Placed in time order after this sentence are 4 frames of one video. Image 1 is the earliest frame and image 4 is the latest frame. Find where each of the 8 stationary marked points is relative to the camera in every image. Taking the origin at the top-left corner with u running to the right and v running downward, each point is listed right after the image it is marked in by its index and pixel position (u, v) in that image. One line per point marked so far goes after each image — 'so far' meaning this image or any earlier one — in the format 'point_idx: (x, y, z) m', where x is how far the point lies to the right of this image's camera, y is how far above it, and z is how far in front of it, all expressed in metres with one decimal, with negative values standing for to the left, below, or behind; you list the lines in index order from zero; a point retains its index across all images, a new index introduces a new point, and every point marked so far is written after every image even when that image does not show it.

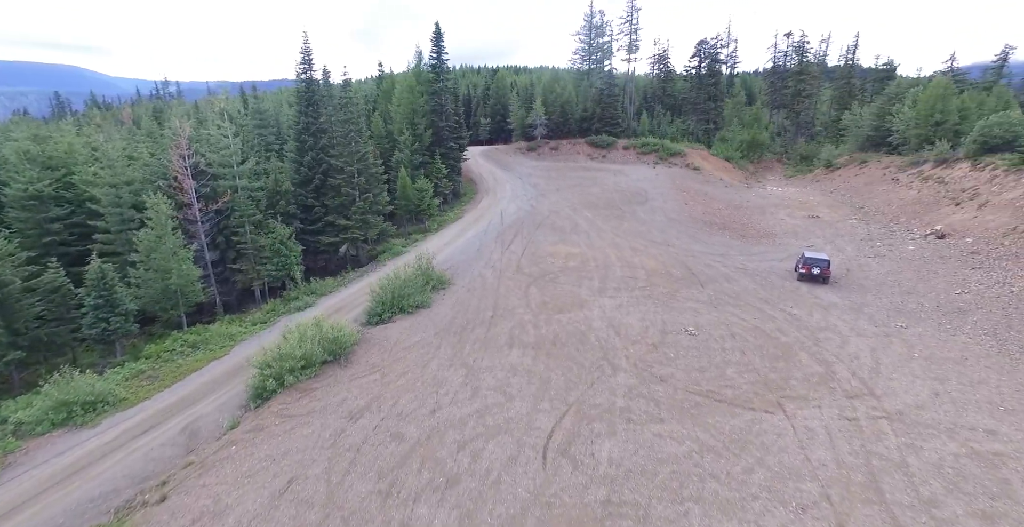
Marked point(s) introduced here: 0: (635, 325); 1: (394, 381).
0: (+4.3, -2.2, +17.1) m
1: (-3.5, -3.4, +14.3) m
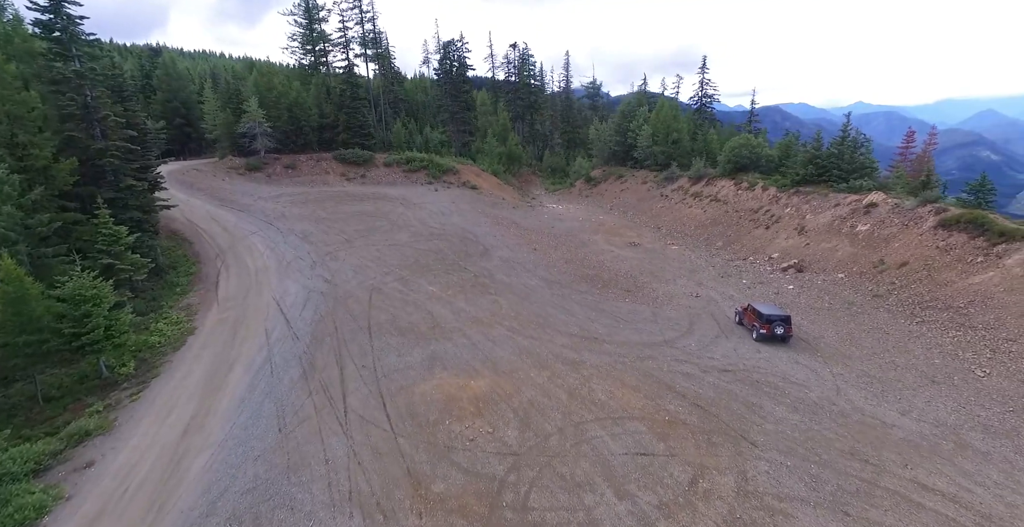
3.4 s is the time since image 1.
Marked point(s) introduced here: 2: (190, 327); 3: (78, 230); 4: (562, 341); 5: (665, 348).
0: (+5.1, -6.1, +6.7) m
1: (+0.3, -8.1, +0.2) m
2: (-11.8, -2.0, +17.7) m
3: (-14.9, +1.2, +17.2) m
4: (+1.8, -2.8, +18.2) m
5: (+5.7, -3.1, +18.3) m
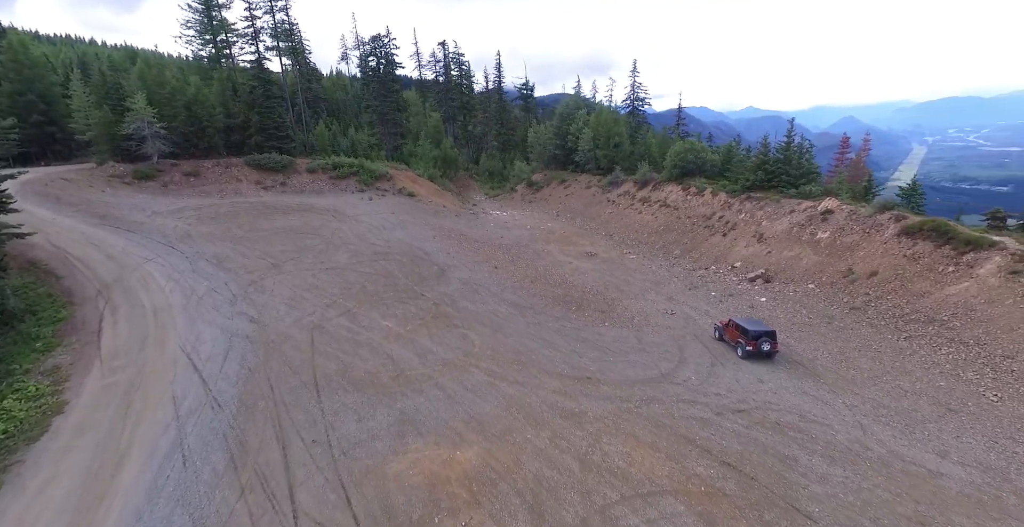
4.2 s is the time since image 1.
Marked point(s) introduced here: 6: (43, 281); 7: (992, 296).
0: (+6.3, -6.9, +4.6) m
1: (+2.5, -9.1, -2.5) m
2: (-12.2, -3.4, +13.1) m
3: (-15.3, -0.4, +12.1) m
4: (+1.3, -3.8, +15.5) m
5: (+5.1, -4.0, +16.2) m
6: (-18.6, -0.5, +19.7) m
7: (+18.5, -1.3, +18.9) m
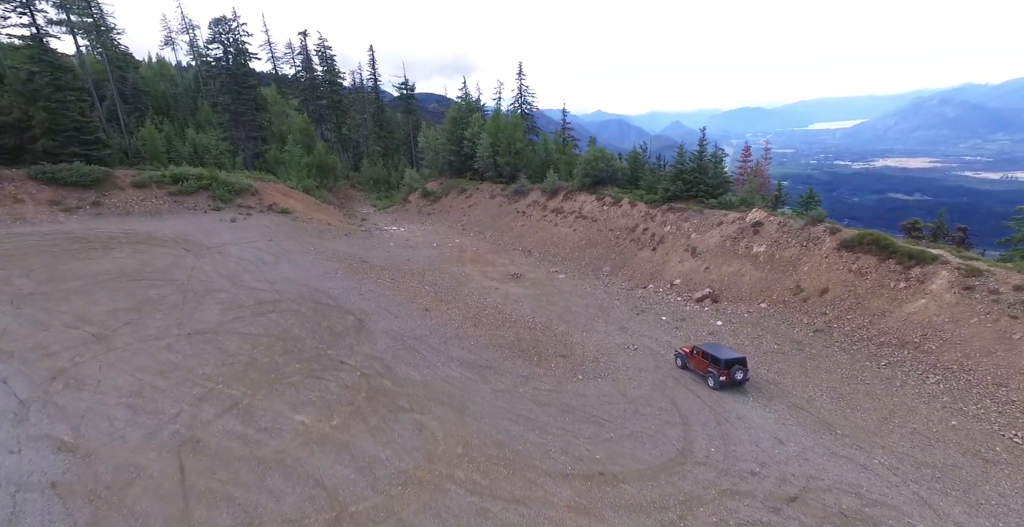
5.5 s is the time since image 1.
0: (+9.0, -8.2, +1.9) m
1: (+7.2, -10.5, -5.9) m
2: (-11.1, -5.8, +5.5) m
3: (-14.1, -2.9, +3.7) m
4: (+1.3, -5.4, +11.2) m
5: (+4.8, -5.4, +12.8) m
6: (-19.2, -3.2, +10.3) m
7: (+17.0, -2.0, +18.8) m
